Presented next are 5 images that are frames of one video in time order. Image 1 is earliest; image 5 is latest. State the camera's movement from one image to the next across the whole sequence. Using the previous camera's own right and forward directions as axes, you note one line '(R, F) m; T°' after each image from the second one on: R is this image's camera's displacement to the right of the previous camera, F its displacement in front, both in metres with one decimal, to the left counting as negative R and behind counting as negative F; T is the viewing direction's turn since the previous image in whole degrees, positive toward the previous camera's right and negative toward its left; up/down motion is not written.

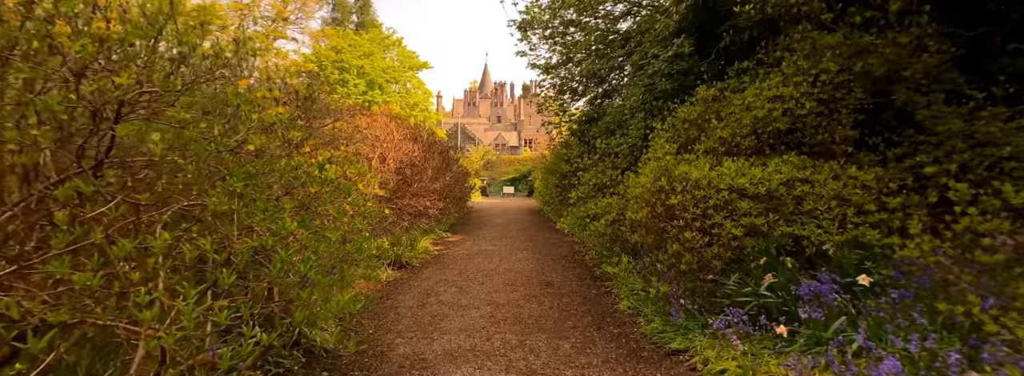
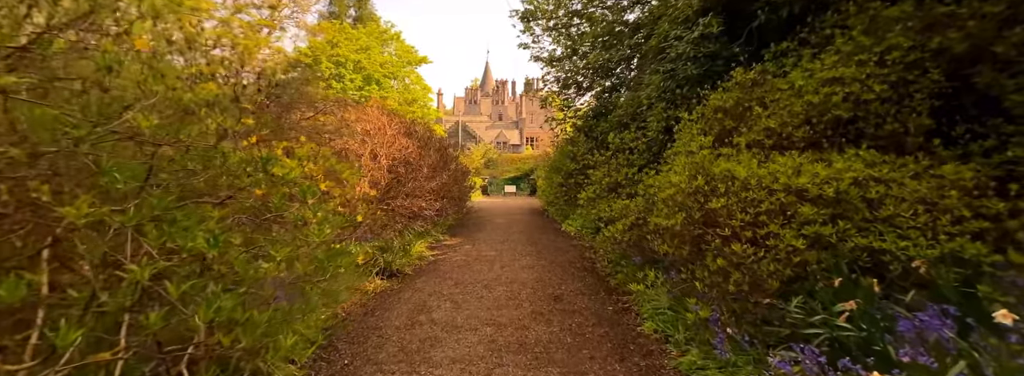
(0.0, +0.7) m; 0°
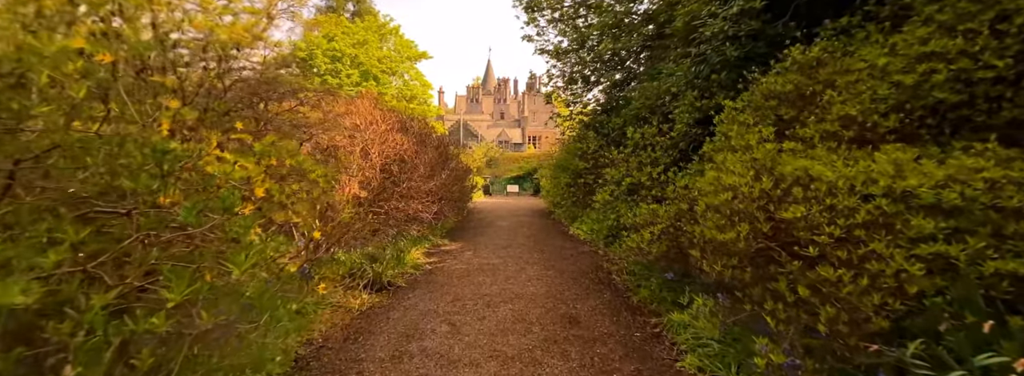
(-0.1, +0.7) m; 0°
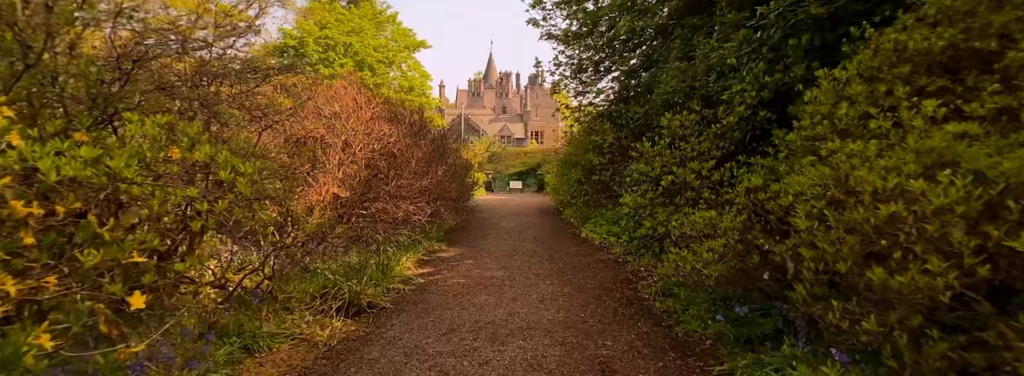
(-0.1, +1.0) m; 0°
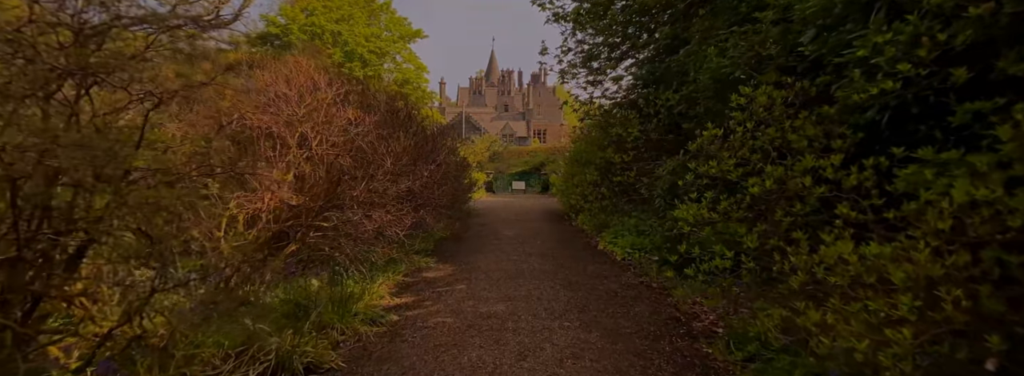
(0.0, +1.4) m; 0°
